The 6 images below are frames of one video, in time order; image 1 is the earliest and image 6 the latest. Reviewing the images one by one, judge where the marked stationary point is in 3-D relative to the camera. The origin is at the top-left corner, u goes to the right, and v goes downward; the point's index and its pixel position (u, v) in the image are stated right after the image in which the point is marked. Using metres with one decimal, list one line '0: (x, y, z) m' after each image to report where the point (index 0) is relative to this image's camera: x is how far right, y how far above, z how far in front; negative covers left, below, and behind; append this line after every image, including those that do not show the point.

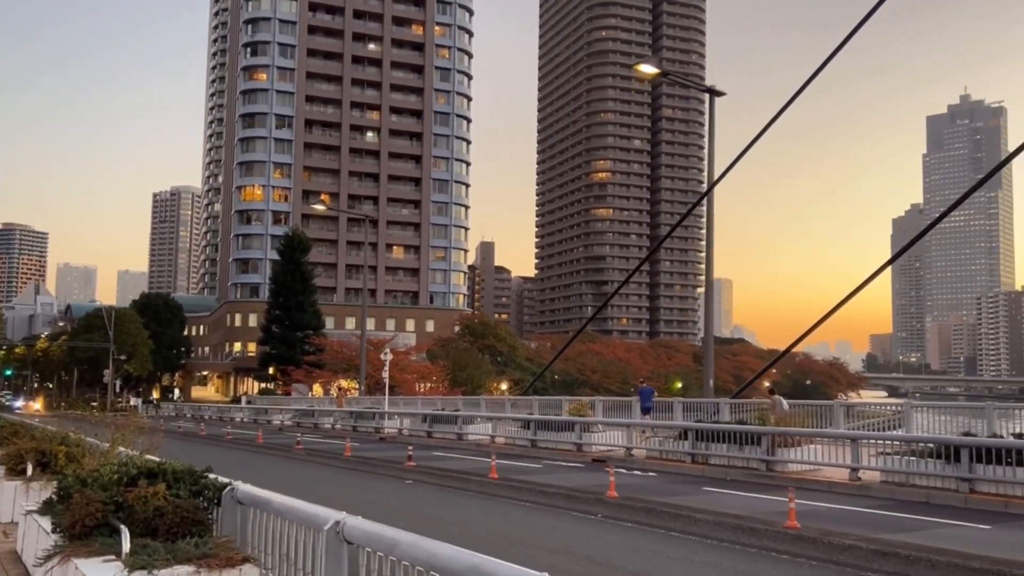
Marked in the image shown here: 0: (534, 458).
0: (+0.5, -3.5, +18.9) m
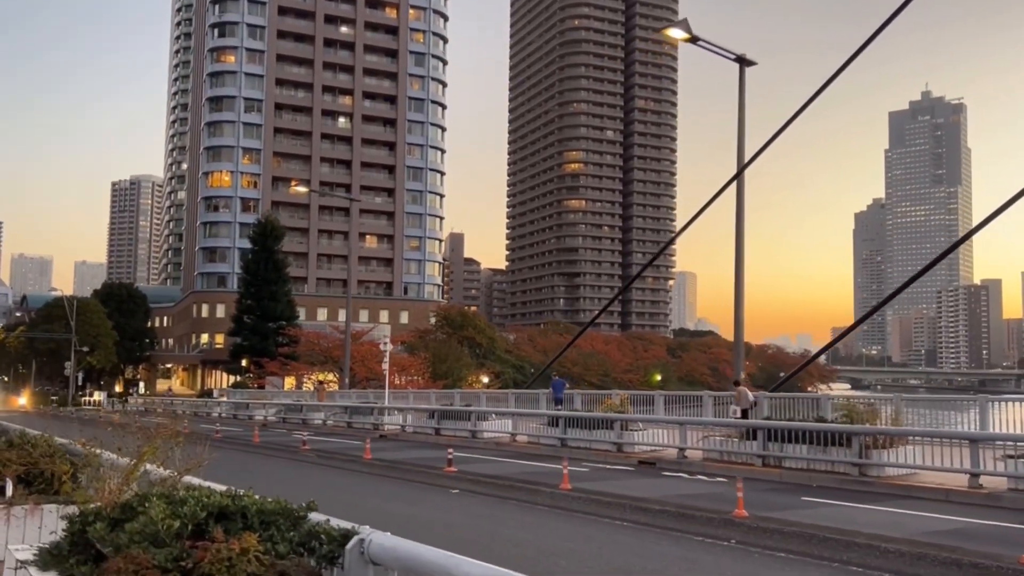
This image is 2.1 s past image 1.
0: (+1.0, -3.2, +16.9) m
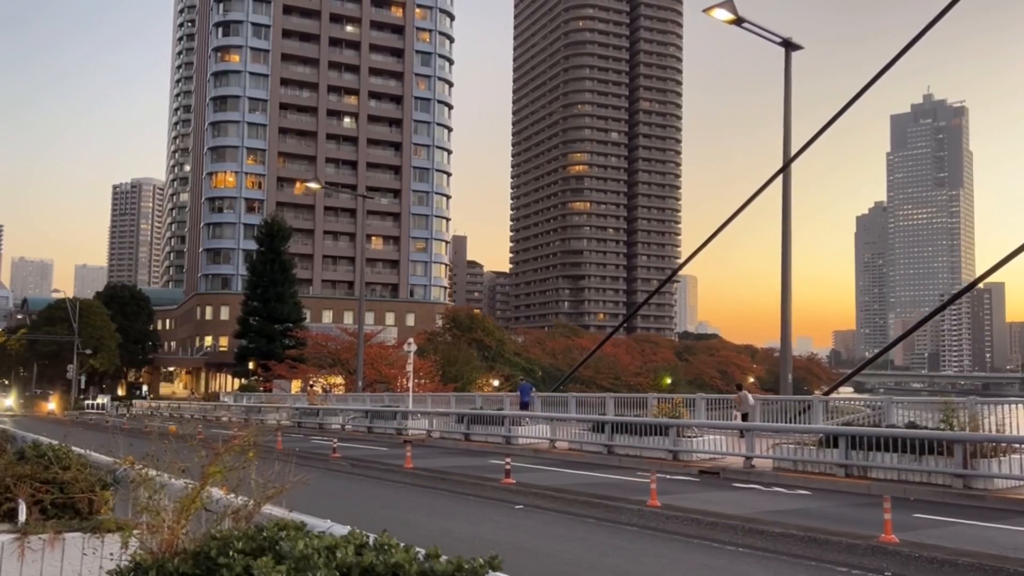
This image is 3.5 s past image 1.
0: (+1.8, -3.1, +15.6) m
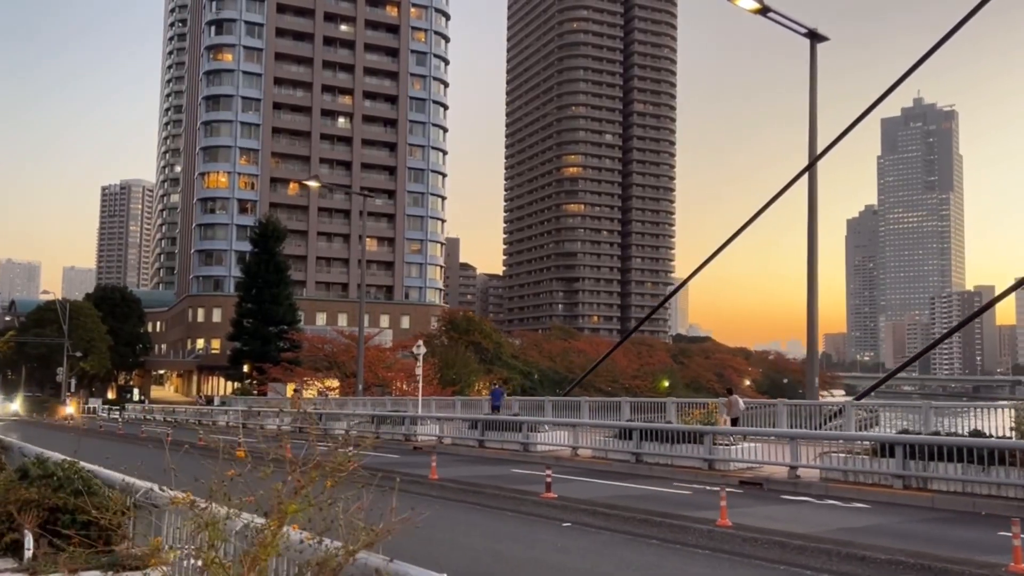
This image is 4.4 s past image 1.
0: (+2.3, -3.1, +14.8) m
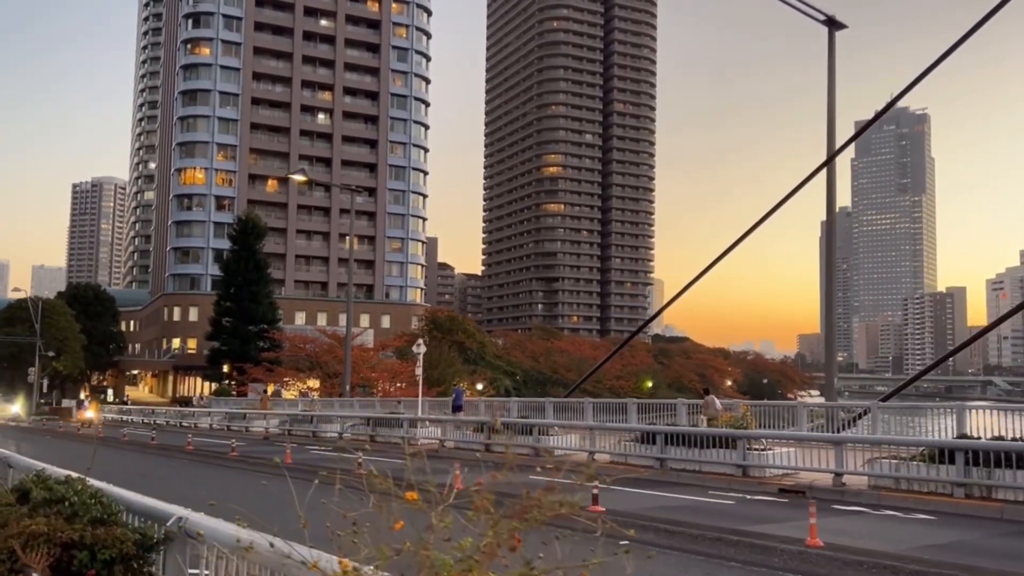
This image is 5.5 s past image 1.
0: (+2.6, -3.0, +13.8) m
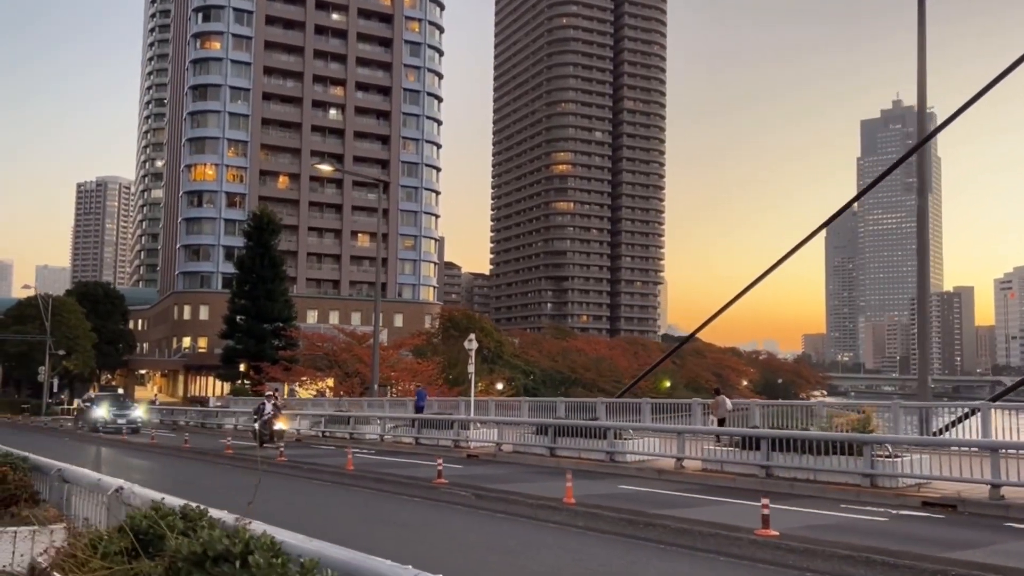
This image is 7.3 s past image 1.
0: (+3.9, -2.8, +12.3) m
